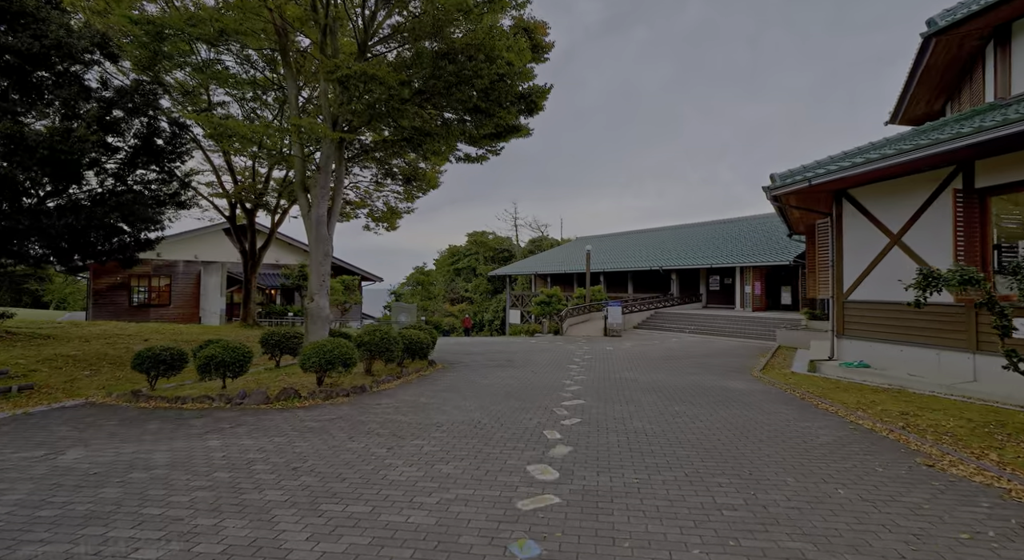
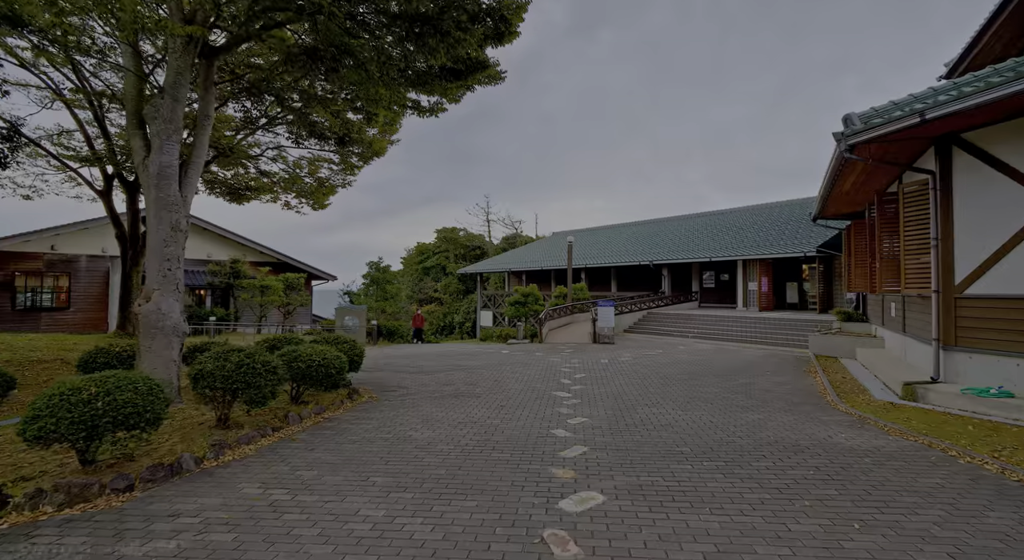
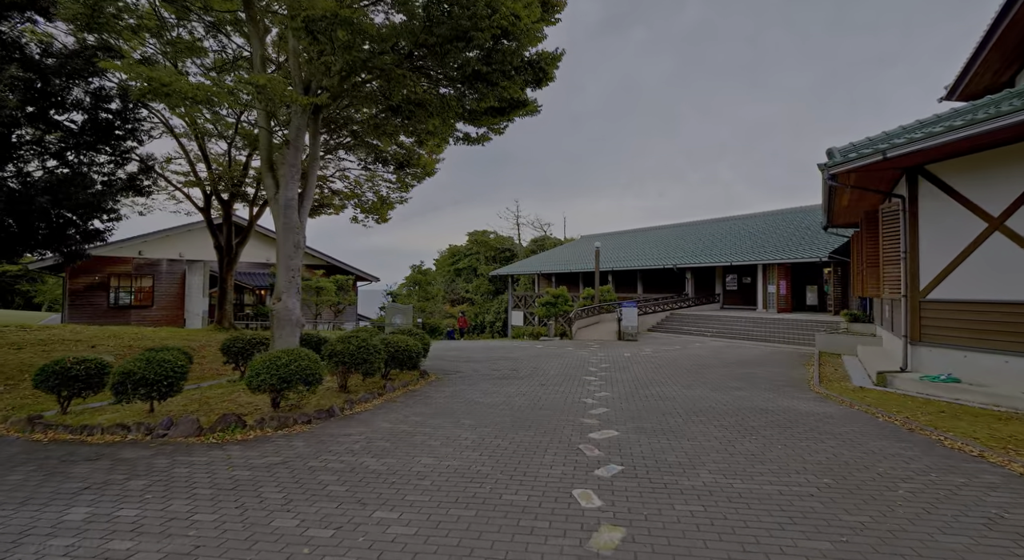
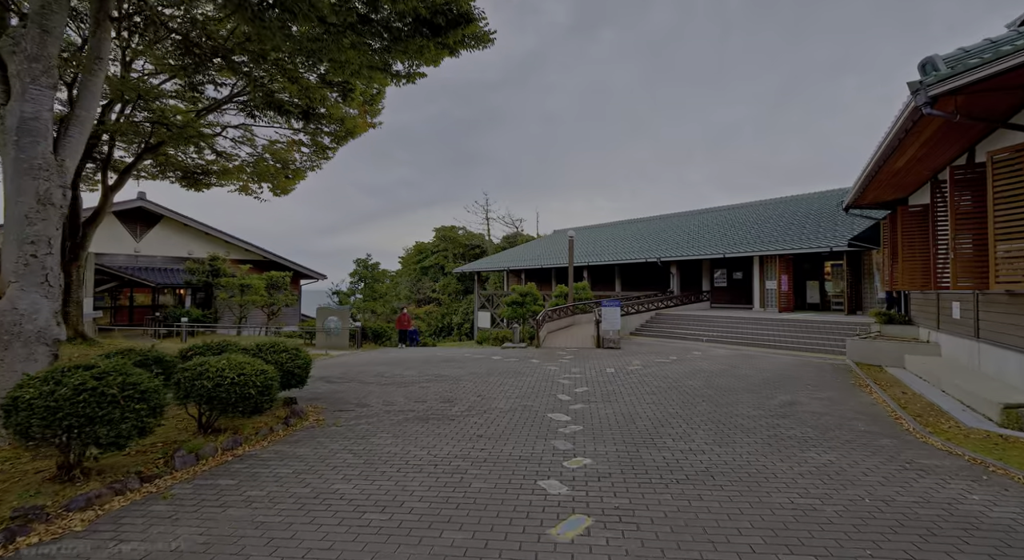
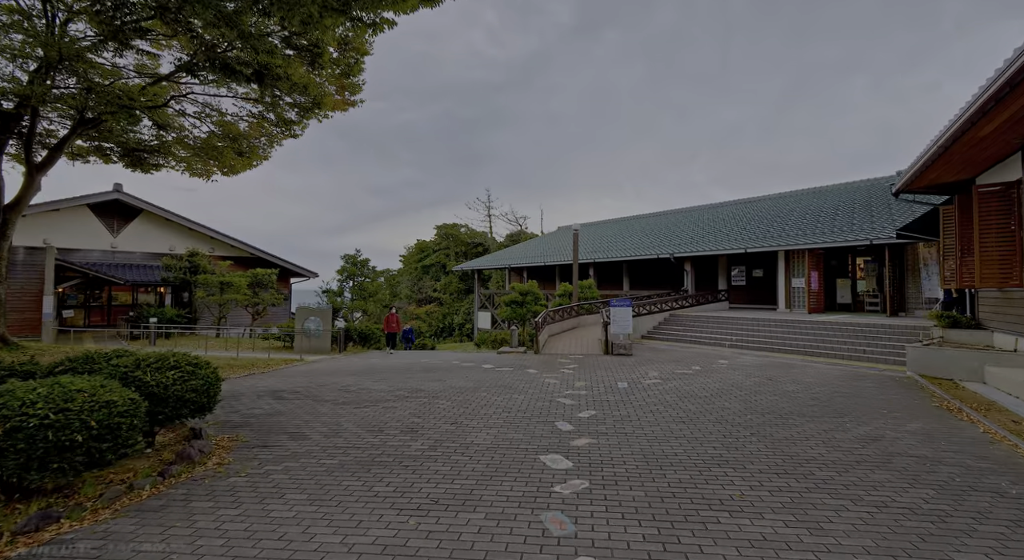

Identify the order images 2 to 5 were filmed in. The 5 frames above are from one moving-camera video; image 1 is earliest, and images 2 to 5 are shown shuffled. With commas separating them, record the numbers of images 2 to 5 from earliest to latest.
3, 2, 4, 5
